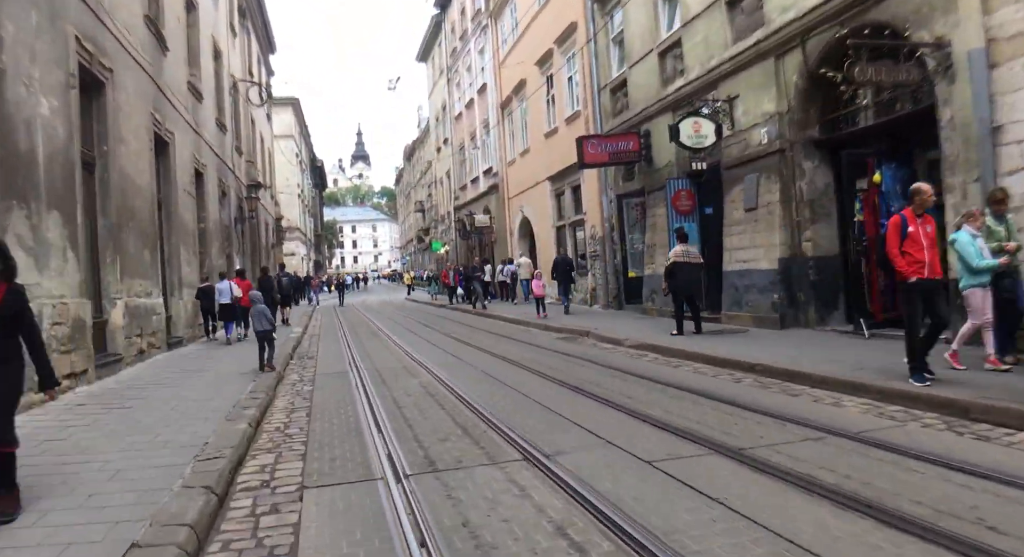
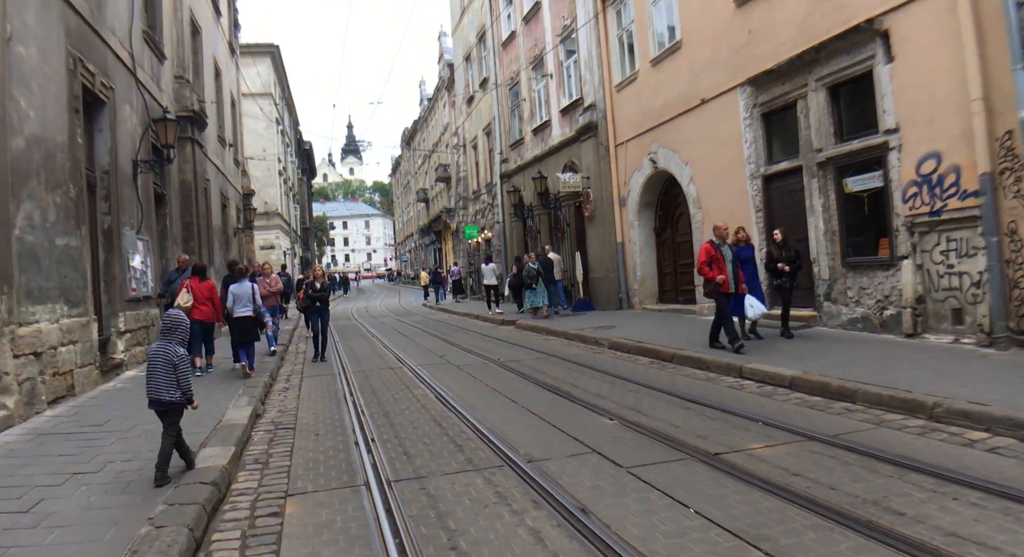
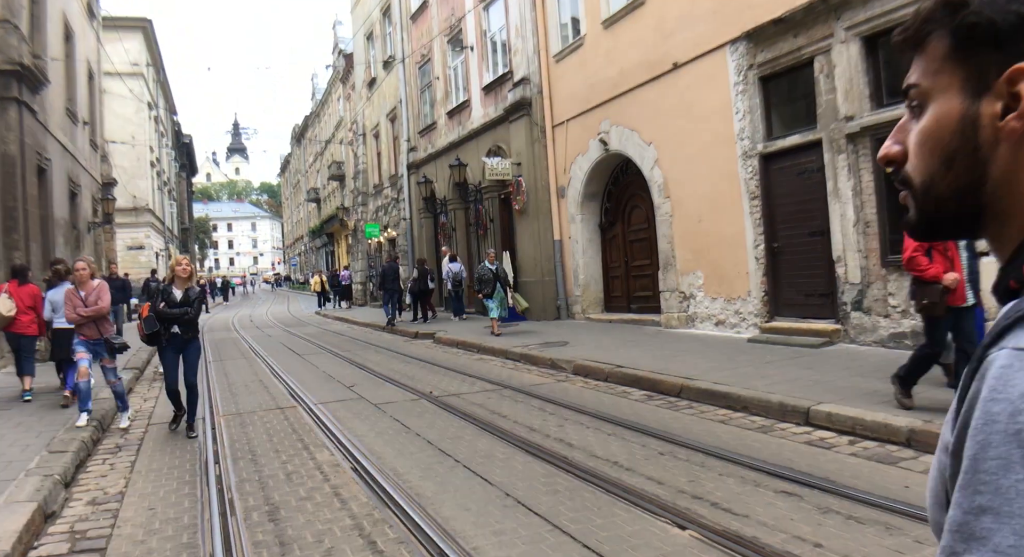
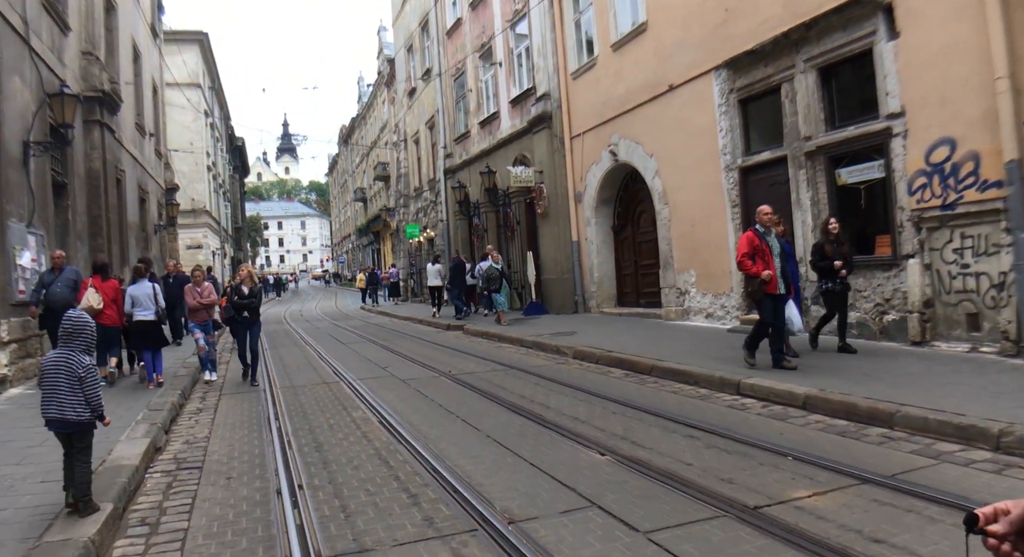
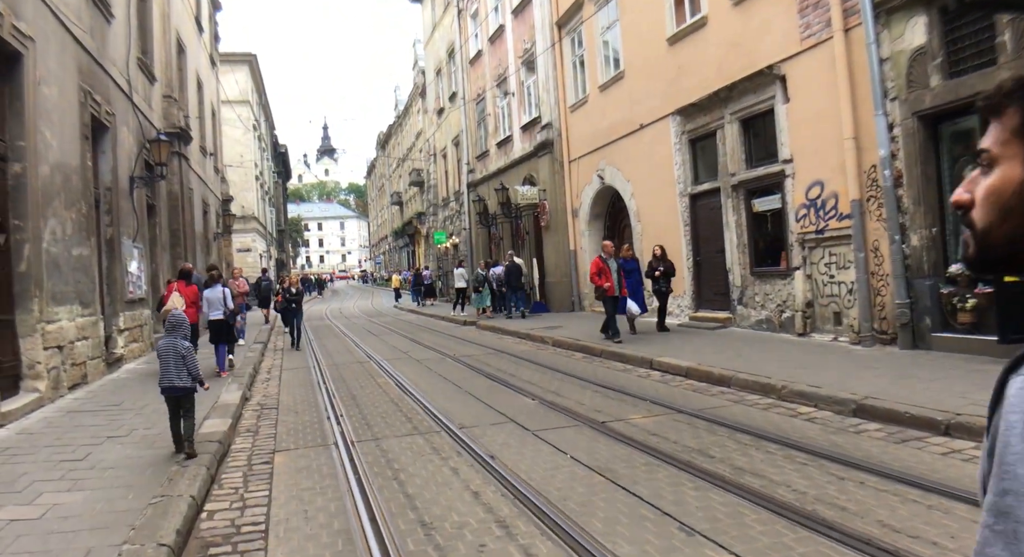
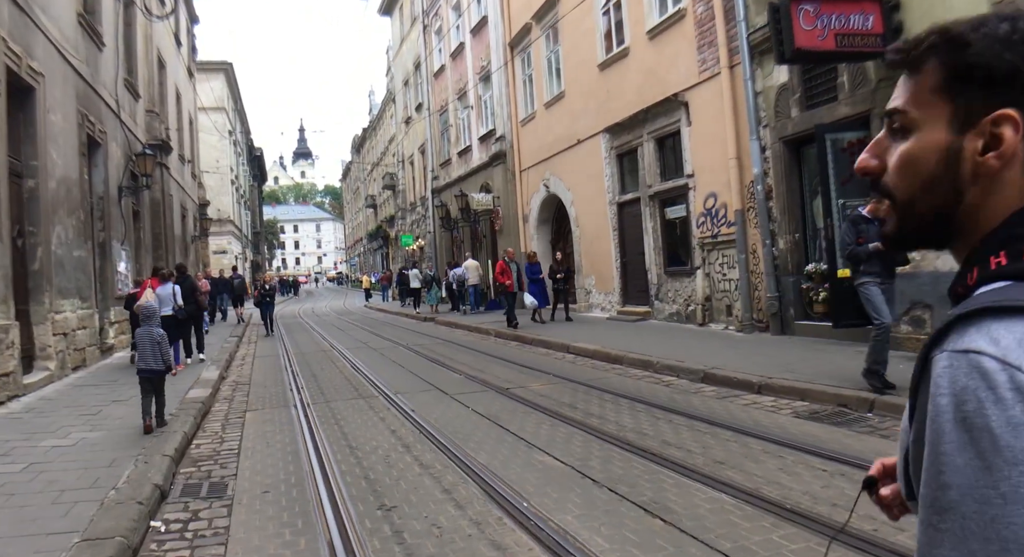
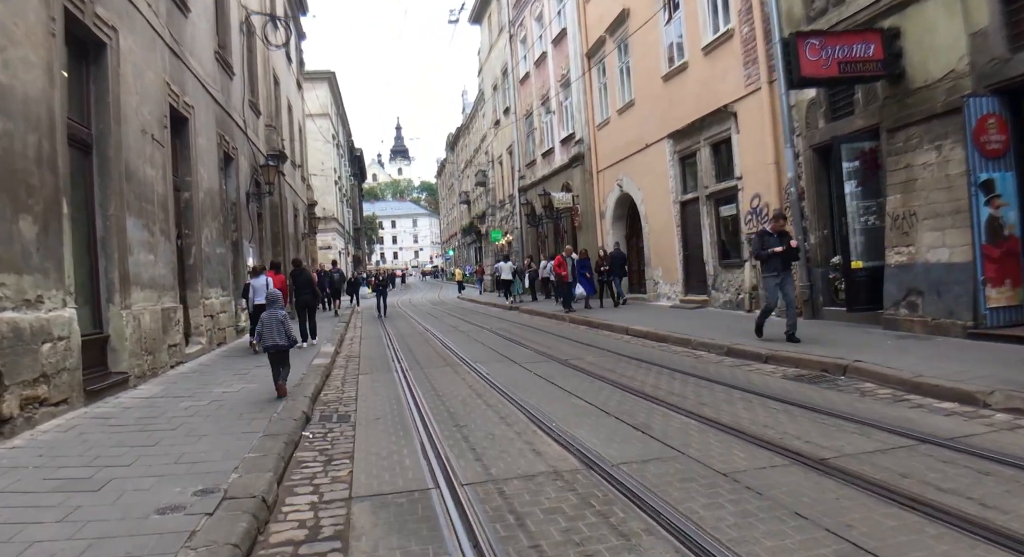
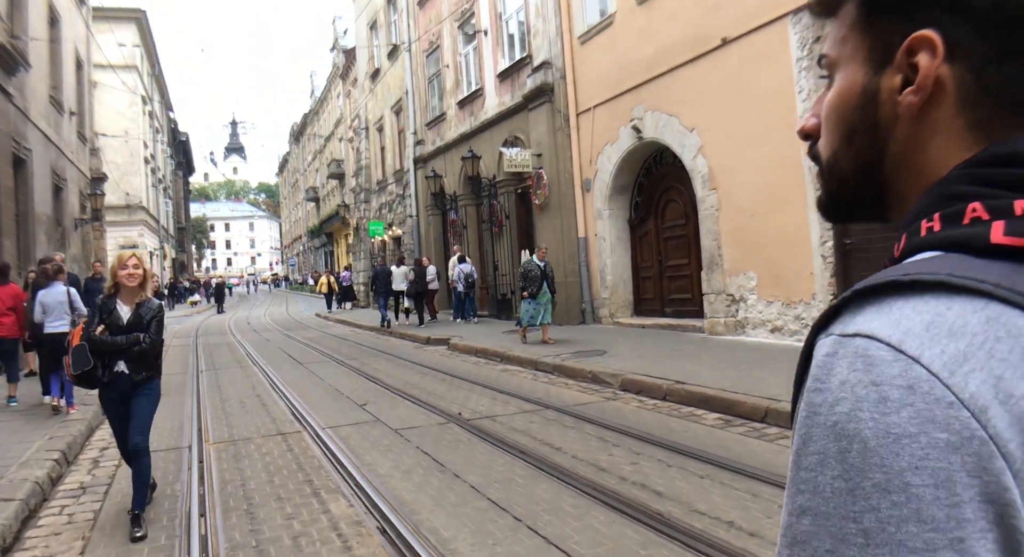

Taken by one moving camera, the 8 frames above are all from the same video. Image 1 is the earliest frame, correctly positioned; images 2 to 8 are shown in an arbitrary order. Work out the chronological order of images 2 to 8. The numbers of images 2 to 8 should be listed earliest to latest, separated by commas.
7, 6, 5, 2, 4, 3, 8
